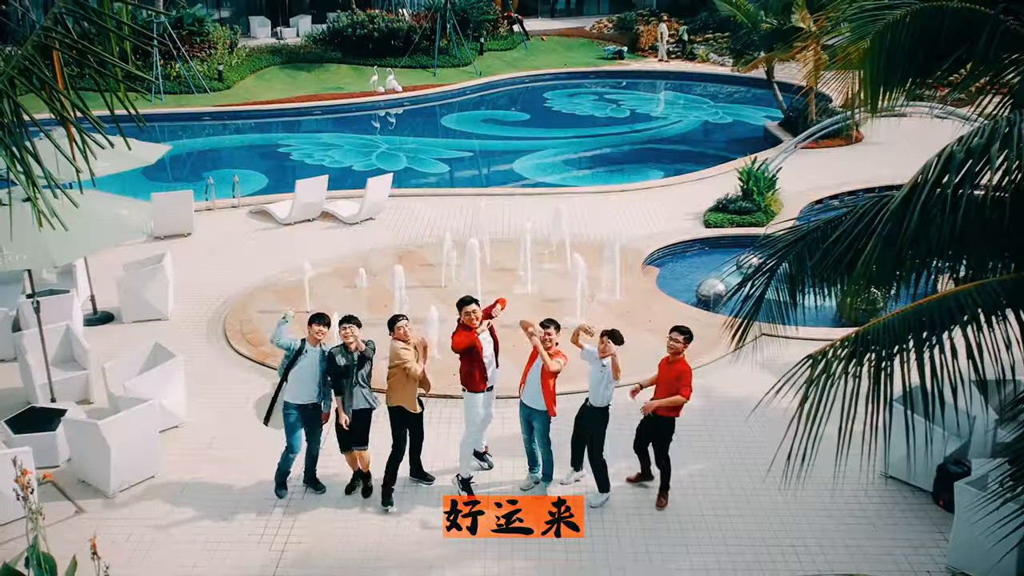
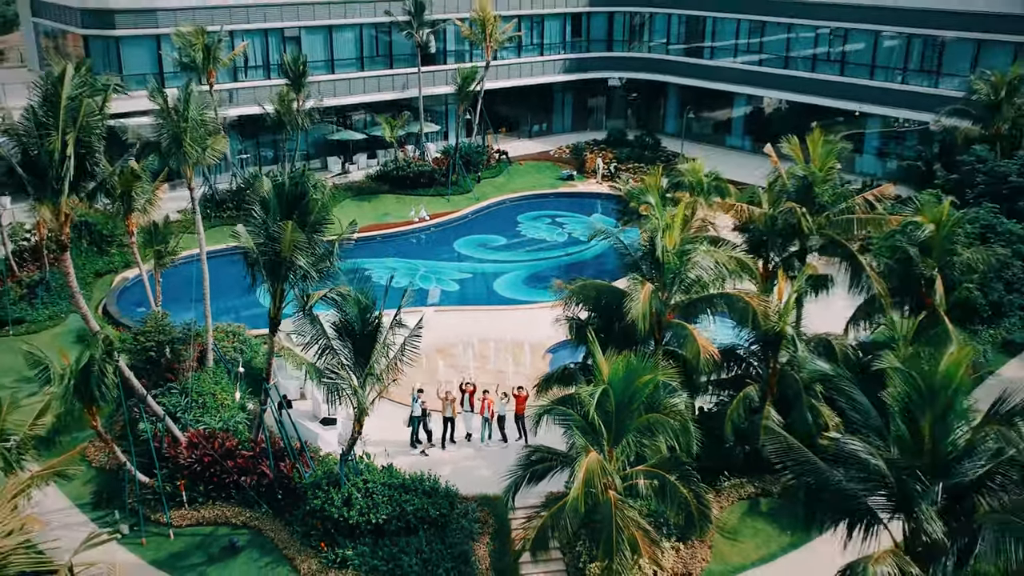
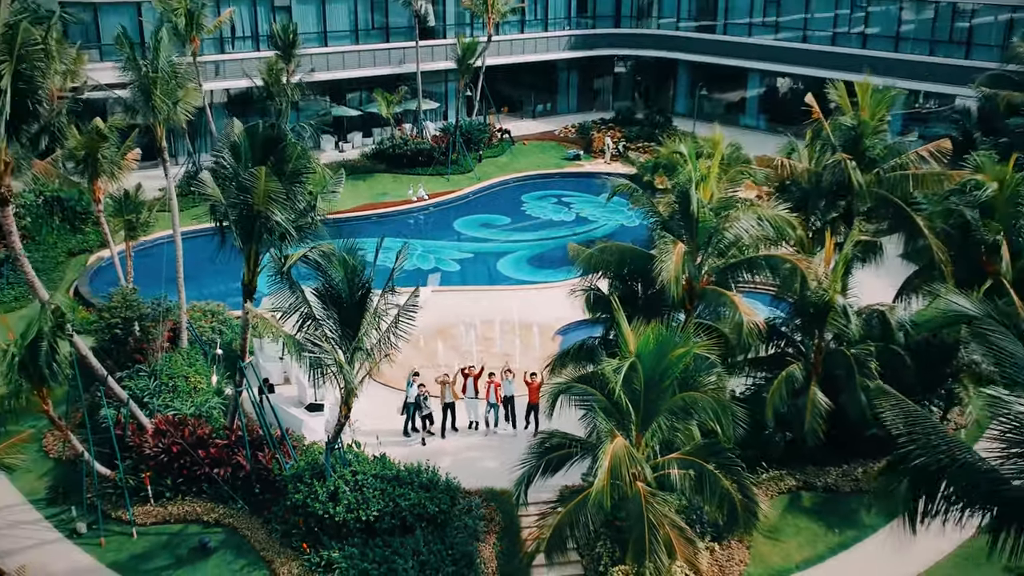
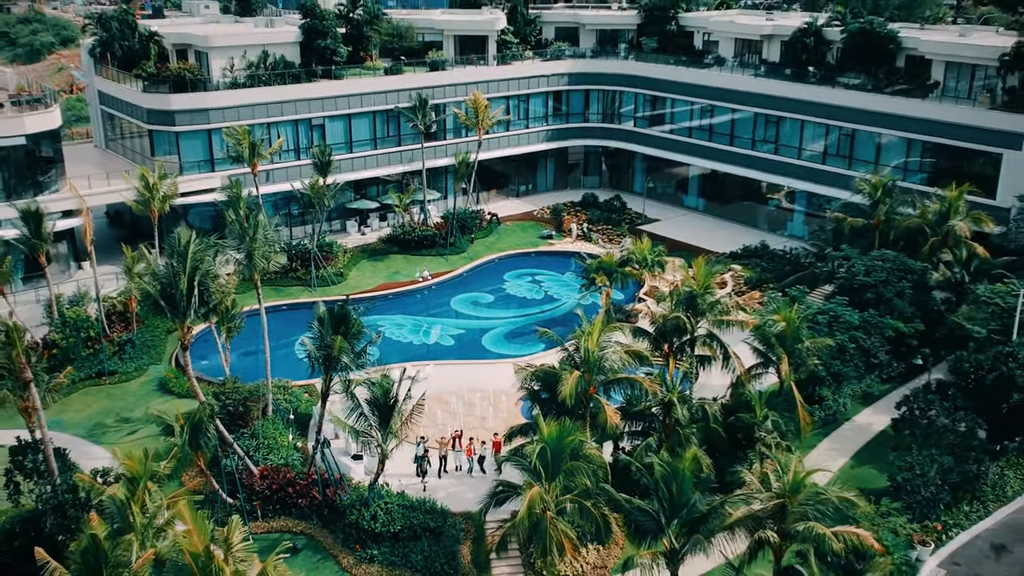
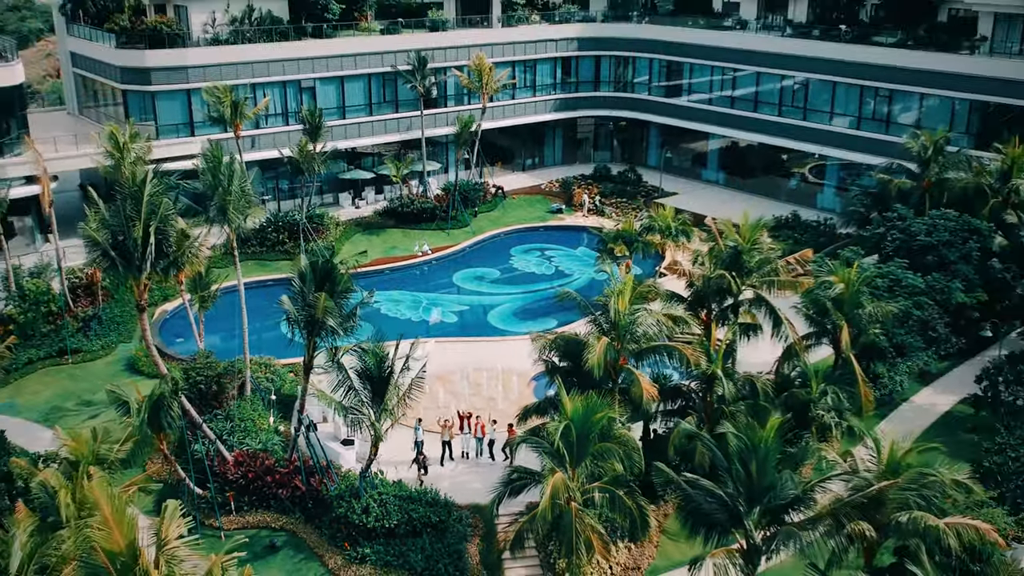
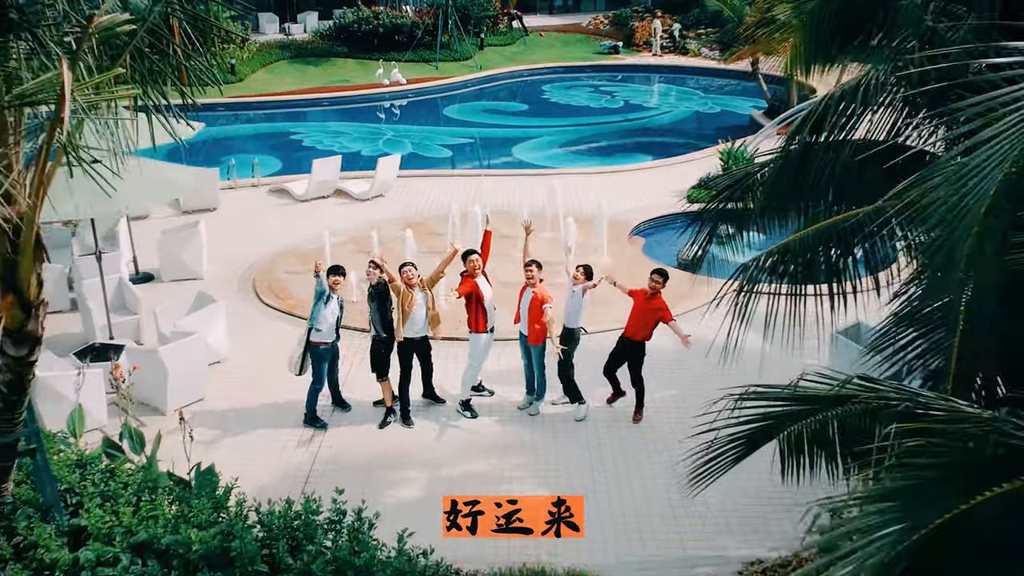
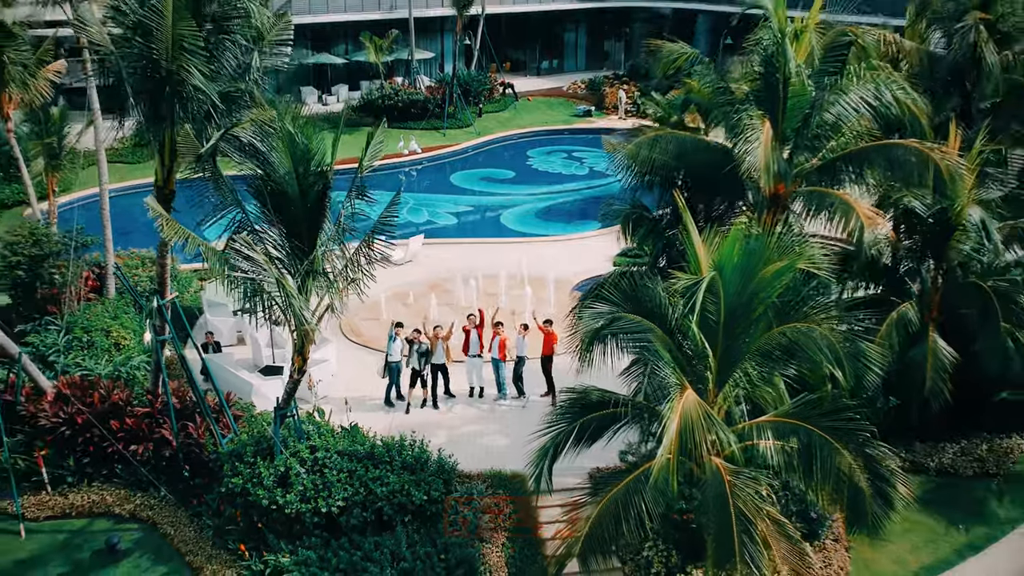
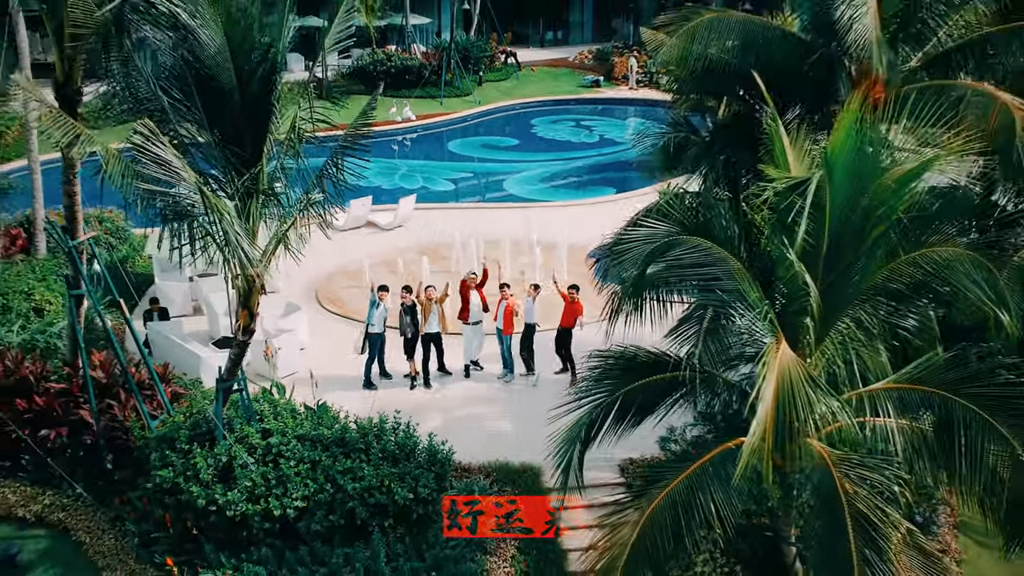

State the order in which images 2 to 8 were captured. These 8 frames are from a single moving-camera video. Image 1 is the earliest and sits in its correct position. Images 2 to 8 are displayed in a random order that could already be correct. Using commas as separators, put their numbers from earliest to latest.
6, 8, 7, 3, 2, 5, 4
